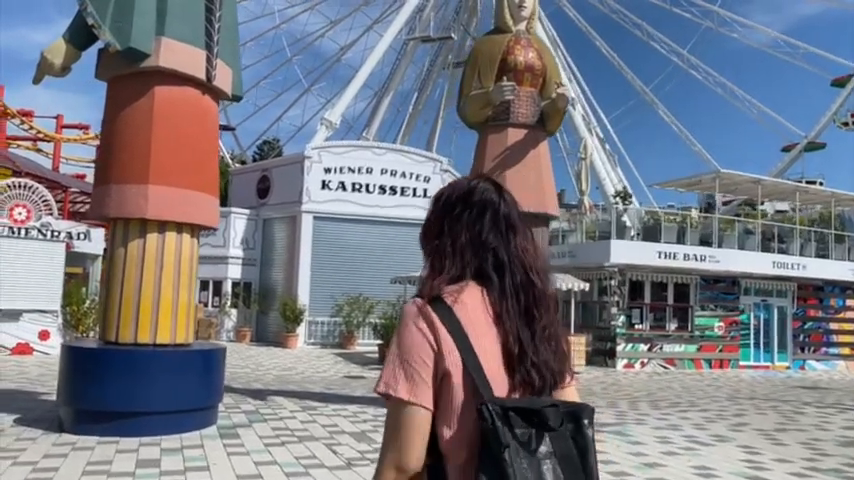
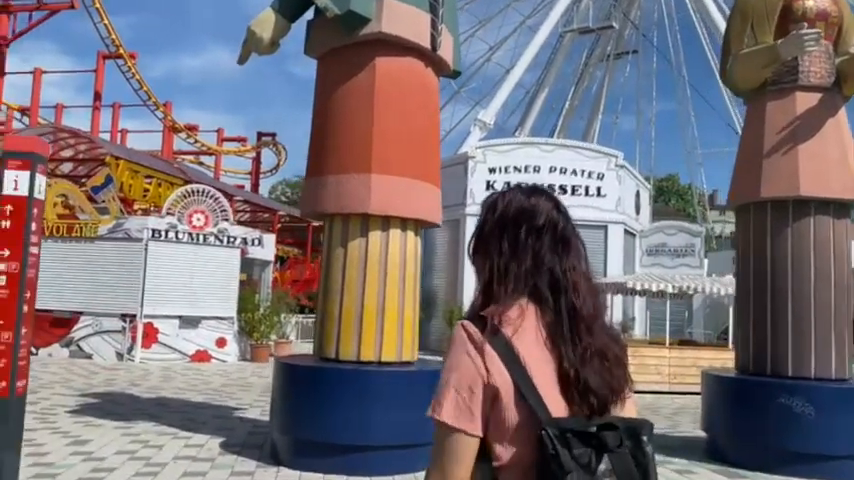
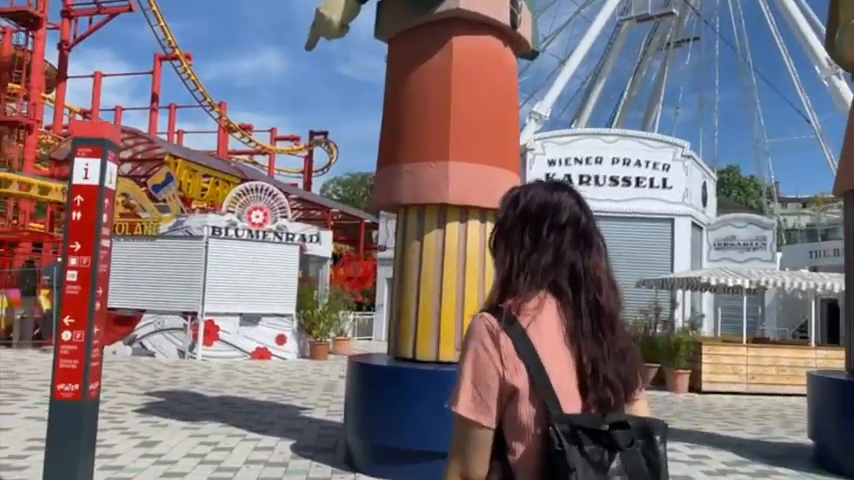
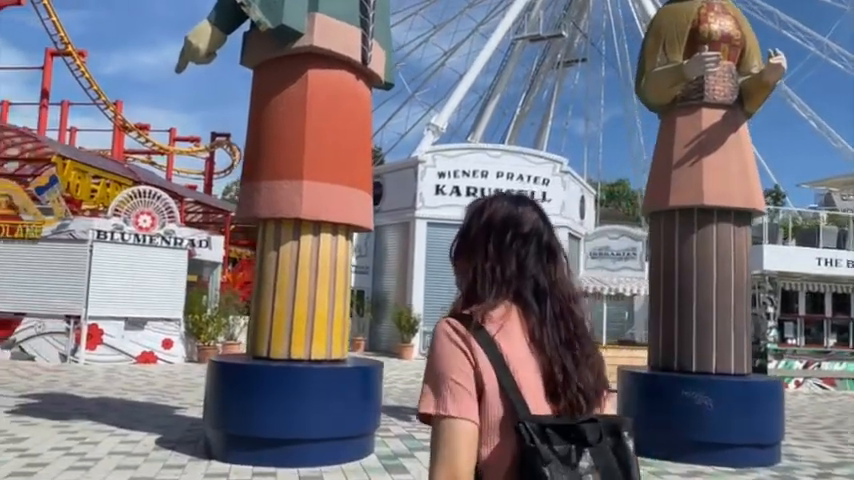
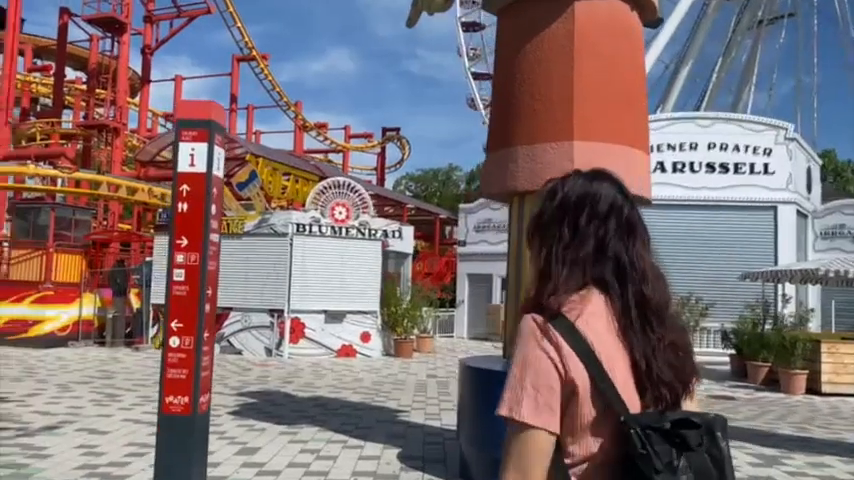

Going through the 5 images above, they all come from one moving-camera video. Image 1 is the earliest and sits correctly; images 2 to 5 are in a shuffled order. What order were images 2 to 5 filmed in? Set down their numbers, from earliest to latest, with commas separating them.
4, 2, 3, 5
